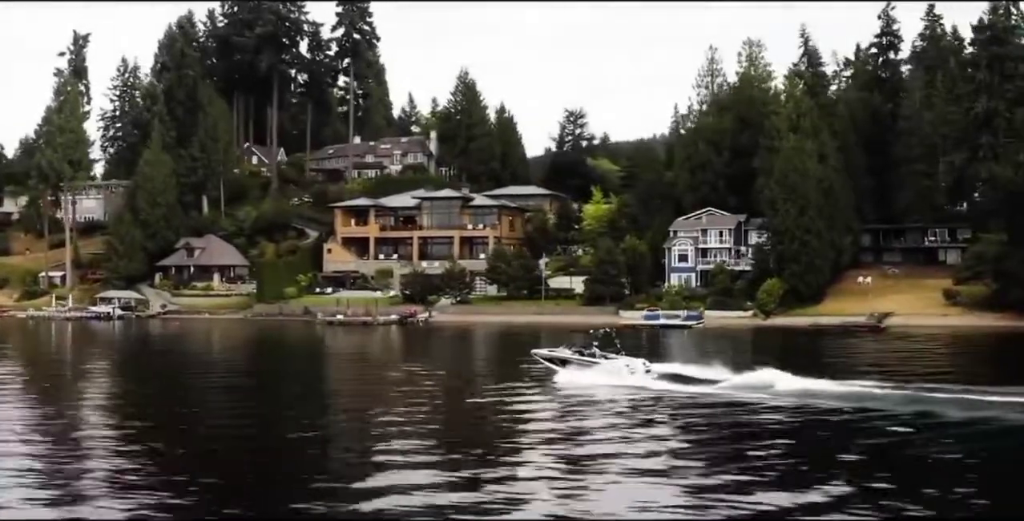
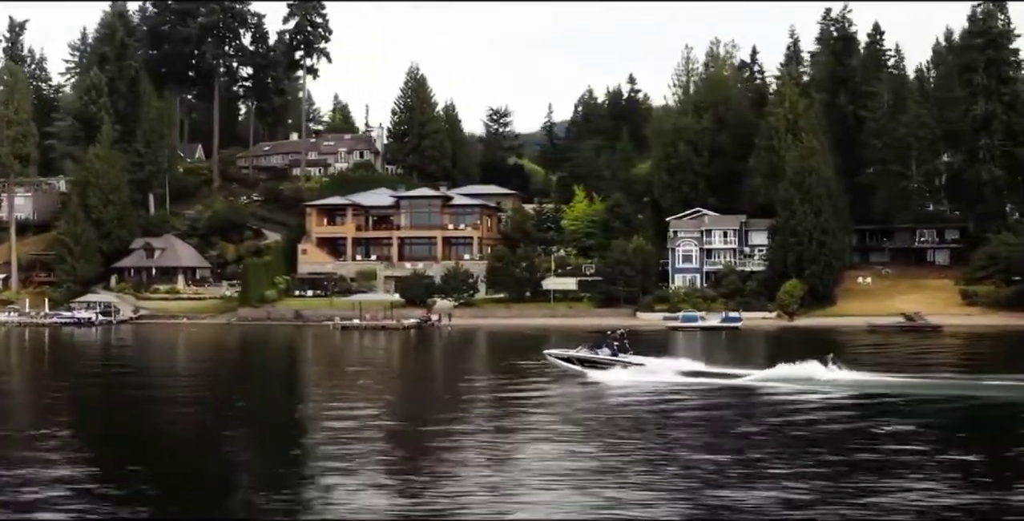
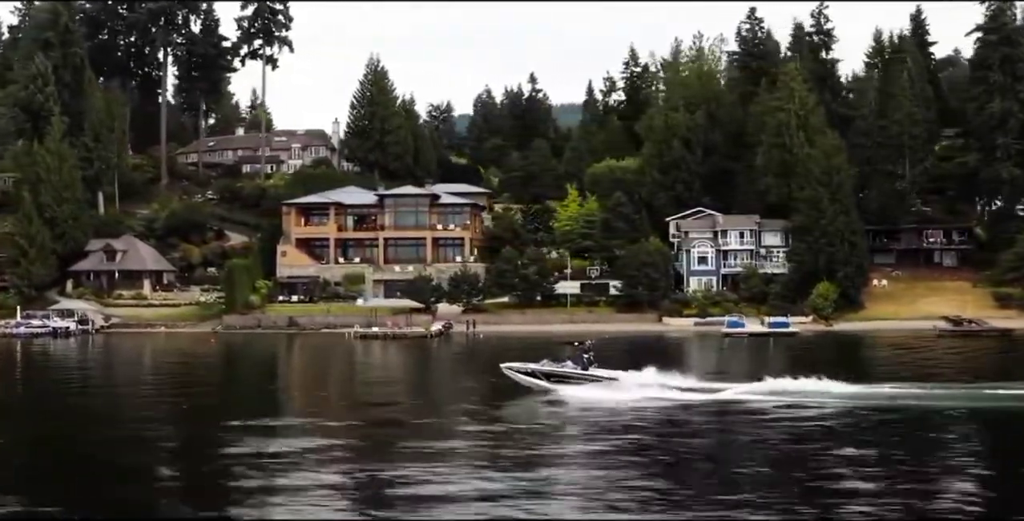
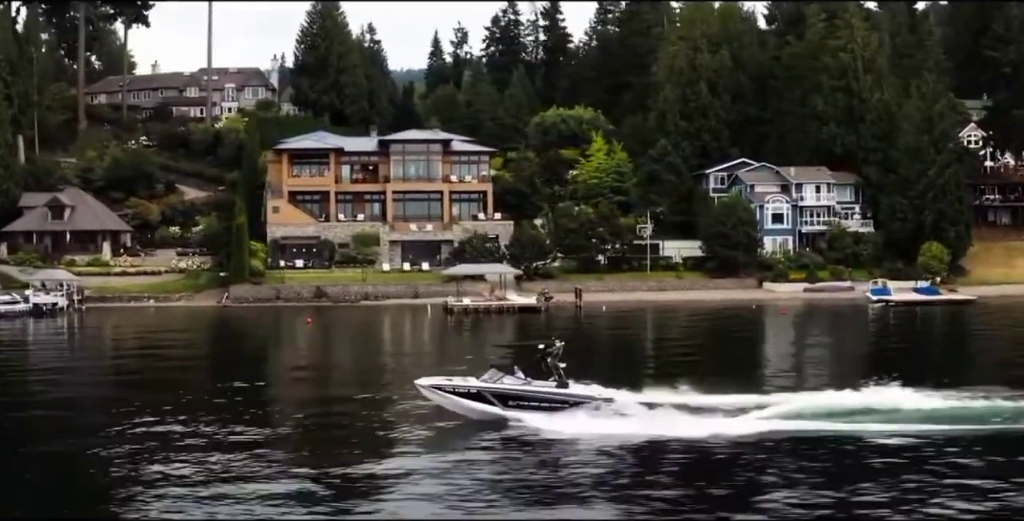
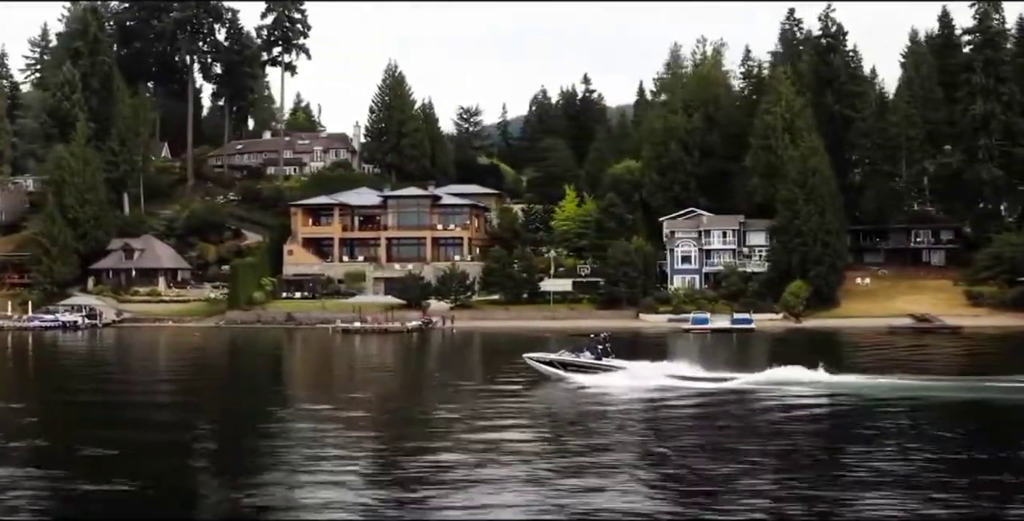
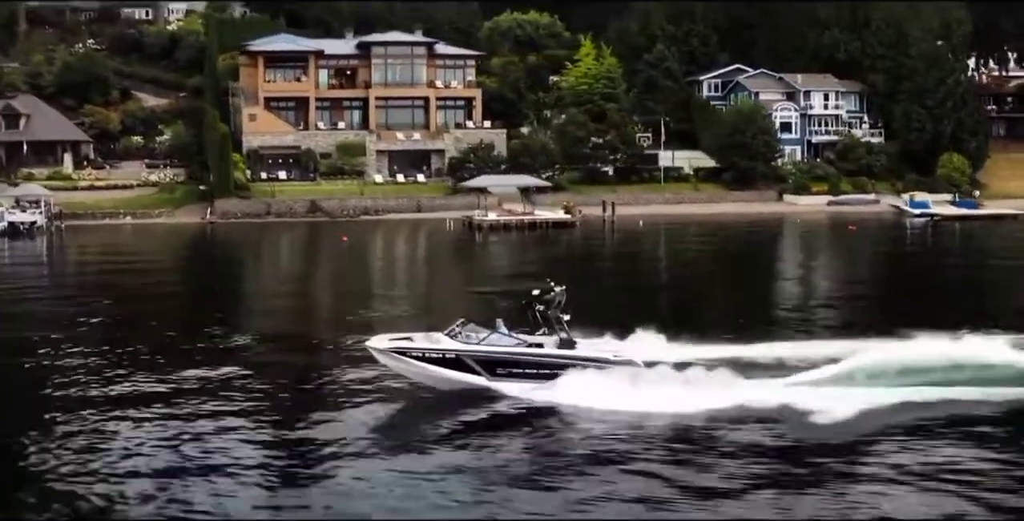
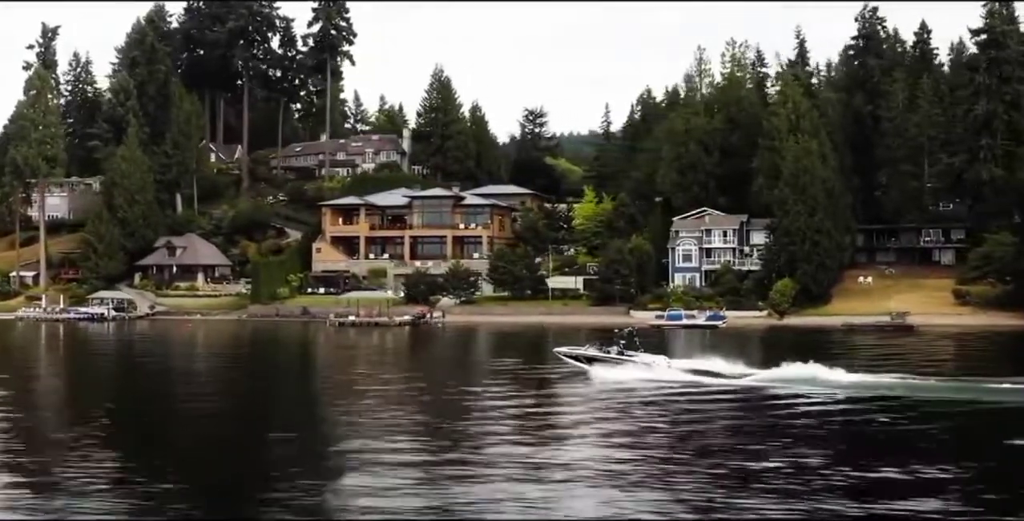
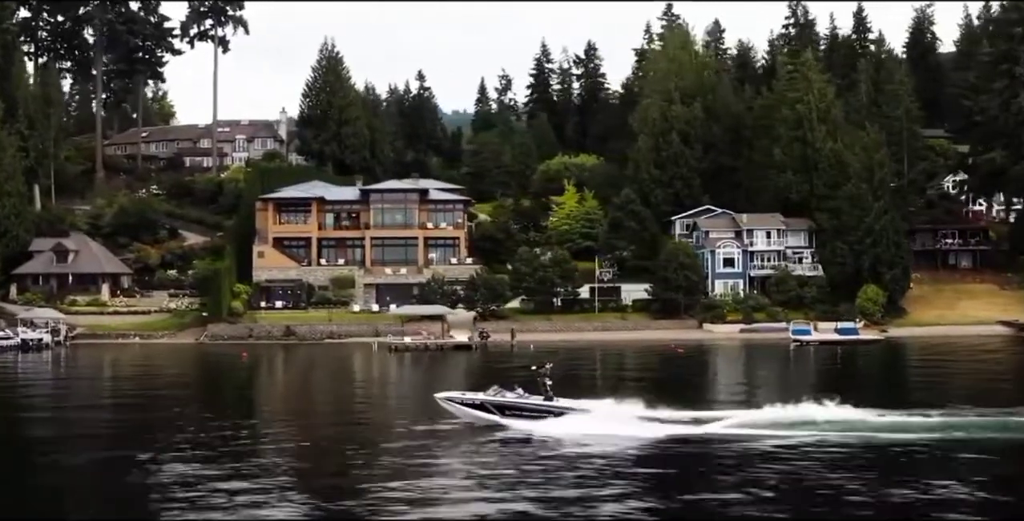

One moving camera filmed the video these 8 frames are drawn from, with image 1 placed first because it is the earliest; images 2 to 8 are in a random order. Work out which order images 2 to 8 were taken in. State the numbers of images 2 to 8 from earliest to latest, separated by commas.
7, 2, 5, 3, 8, 4, 6
